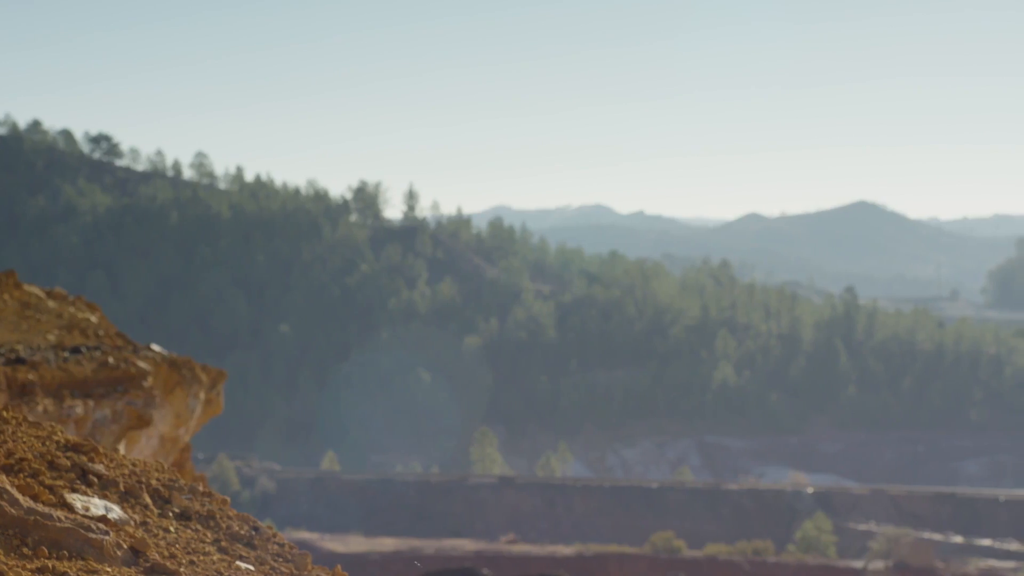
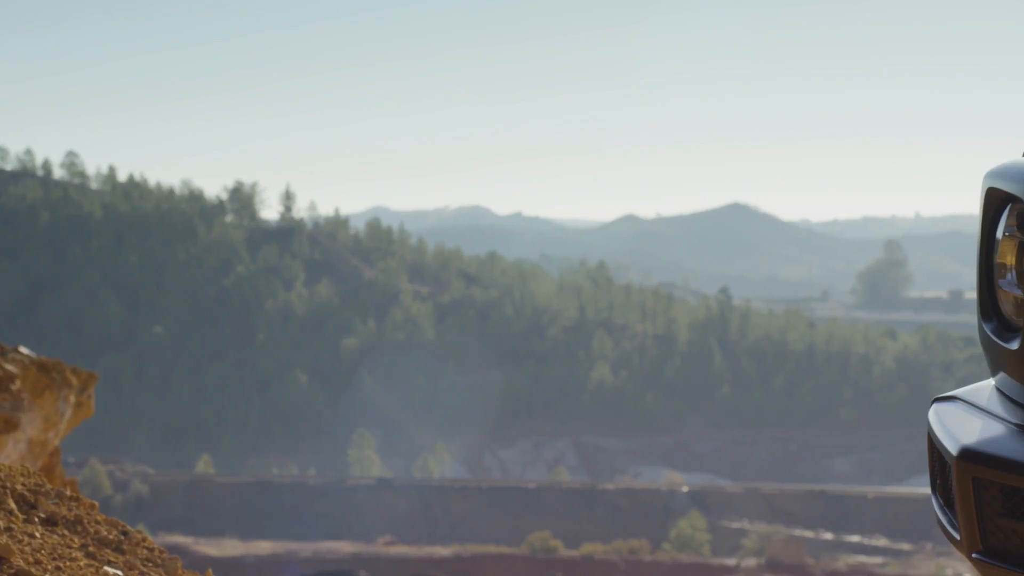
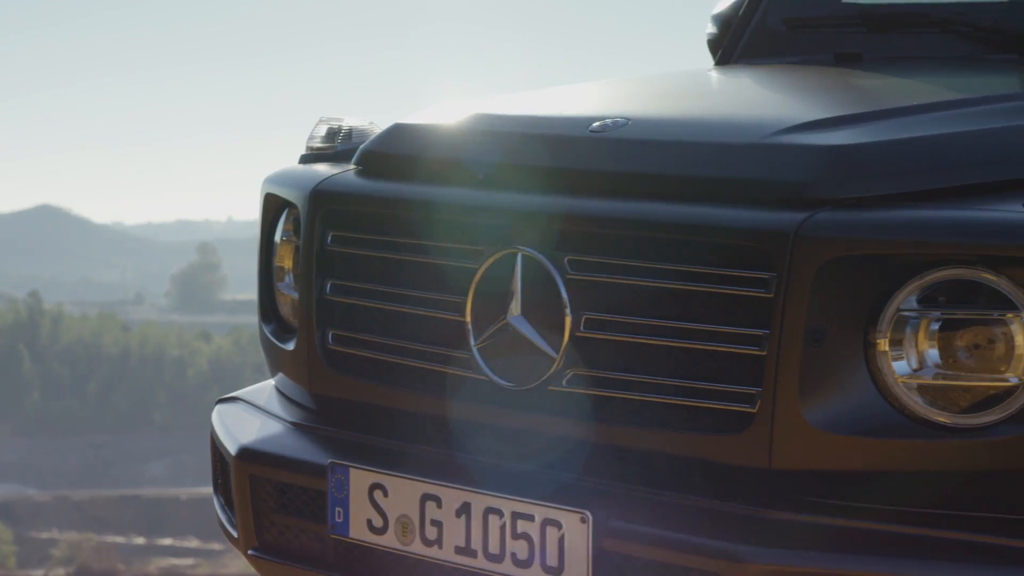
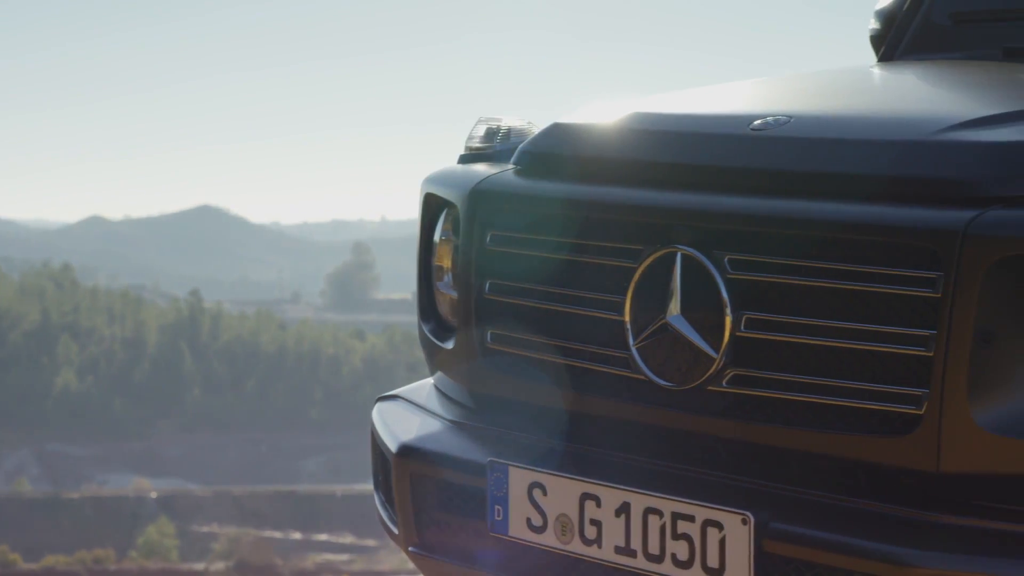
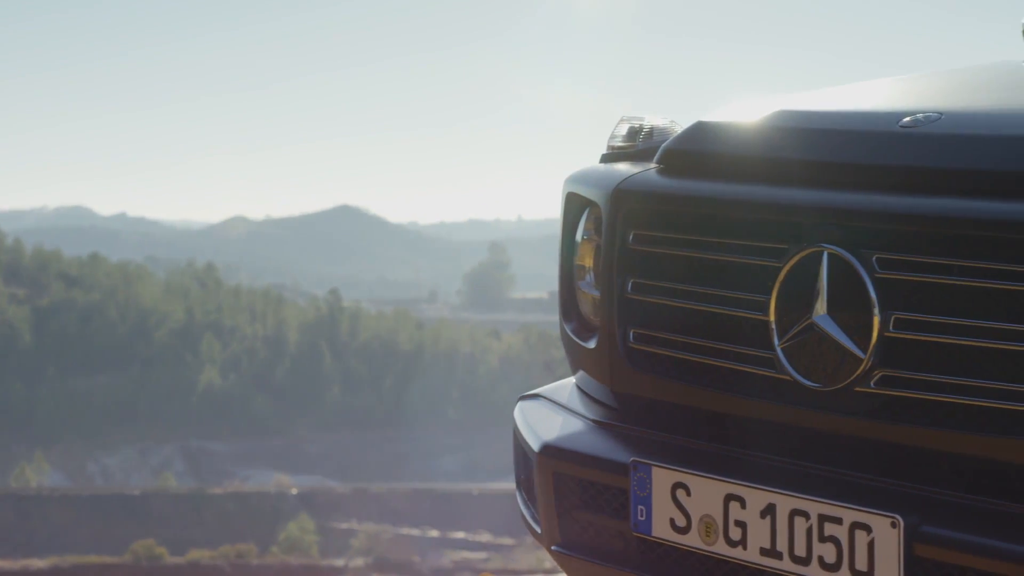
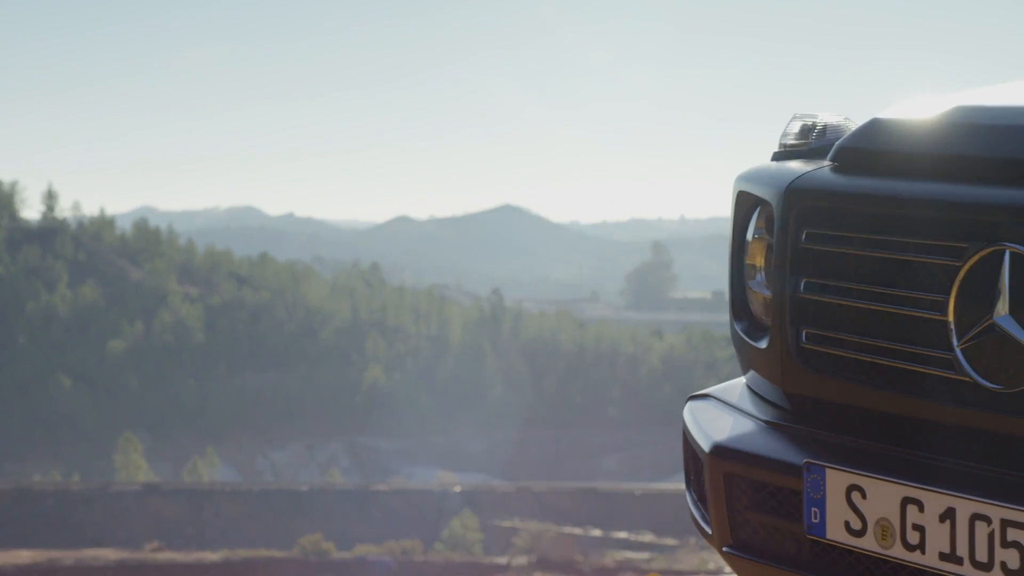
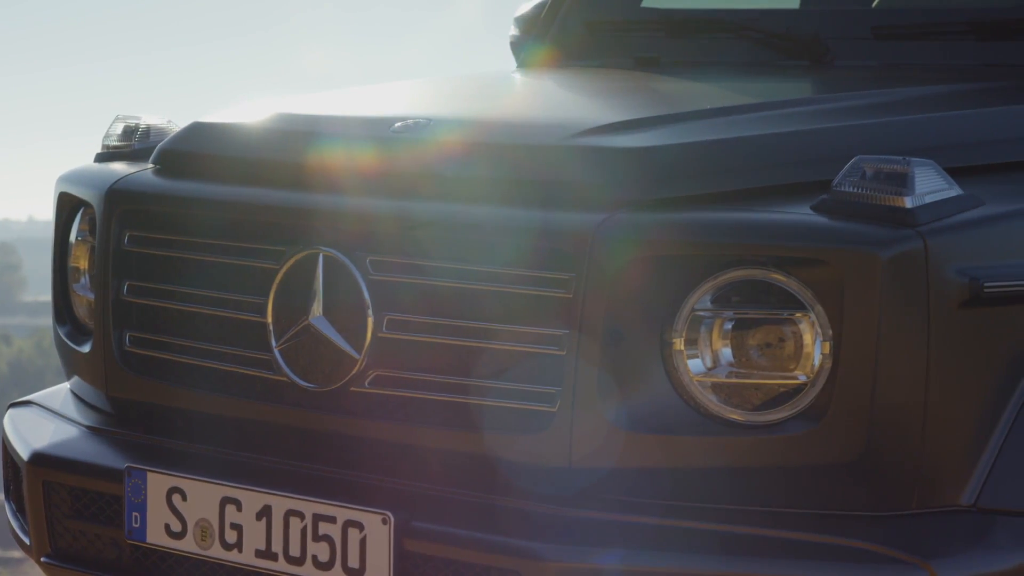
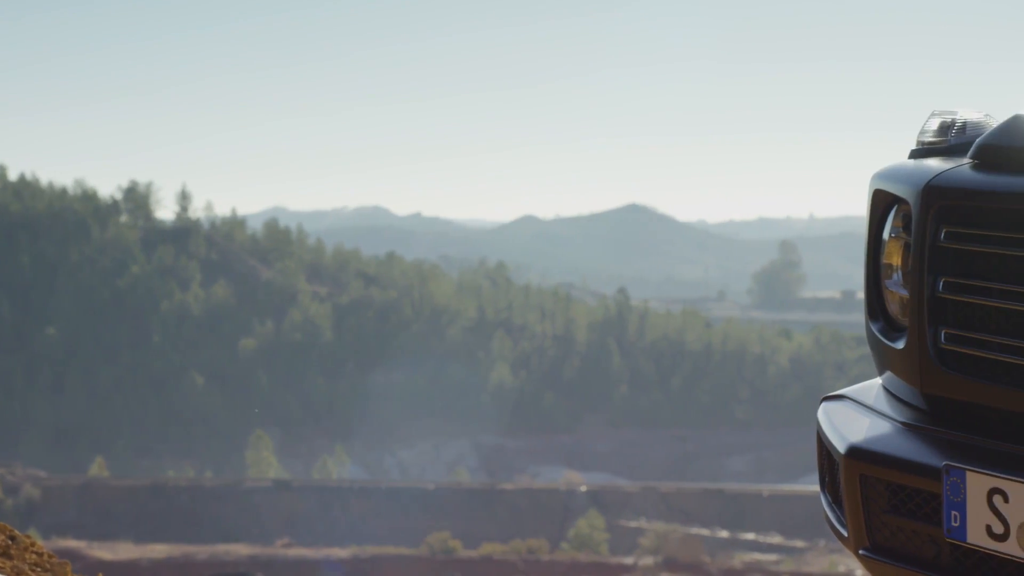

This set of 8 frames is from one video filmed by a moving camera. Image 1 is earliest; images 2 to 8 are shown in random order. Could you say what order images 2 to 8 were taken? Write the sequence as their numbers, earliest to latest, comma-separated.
2, 8, 6, 5, 4, 3, 7
